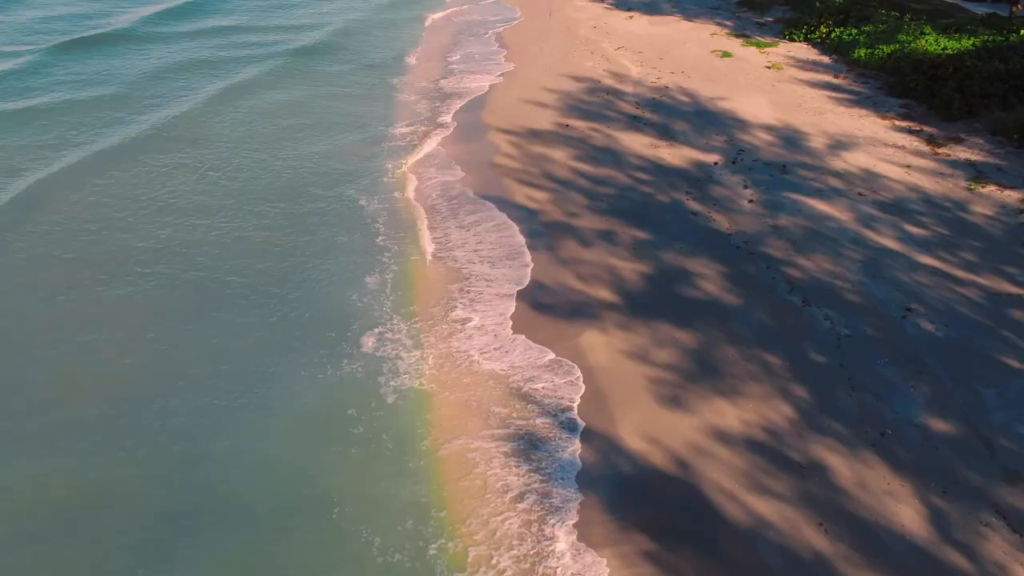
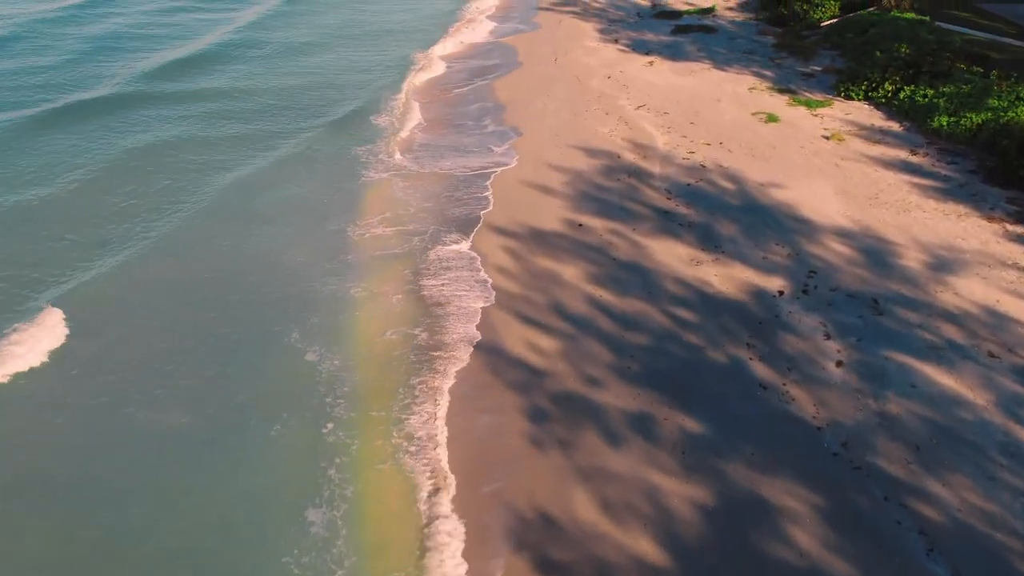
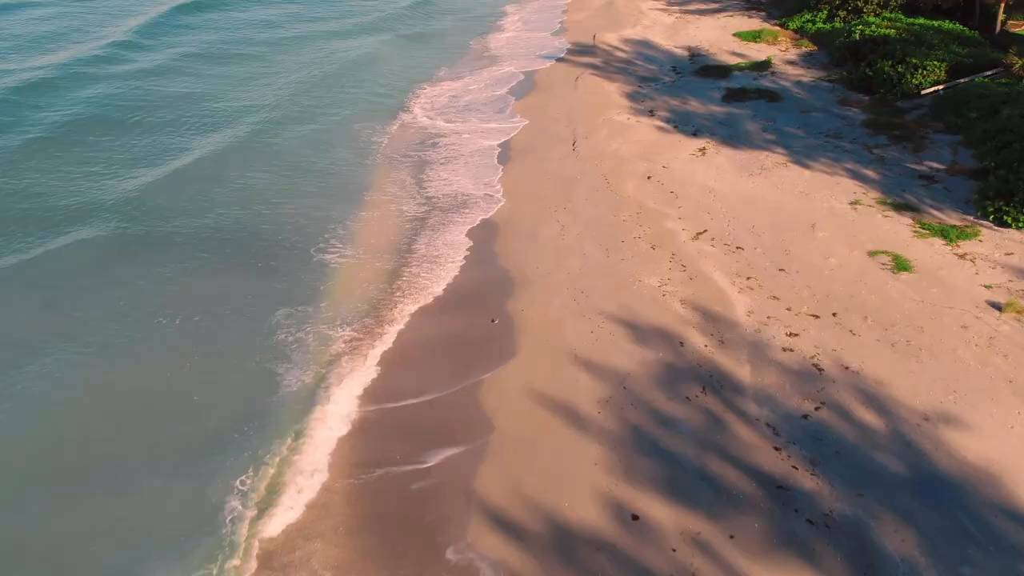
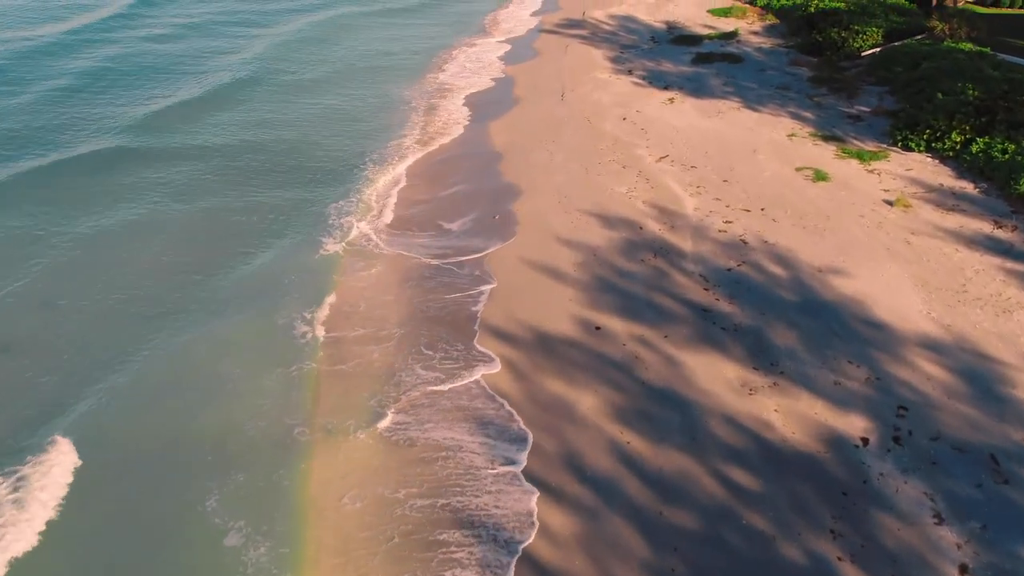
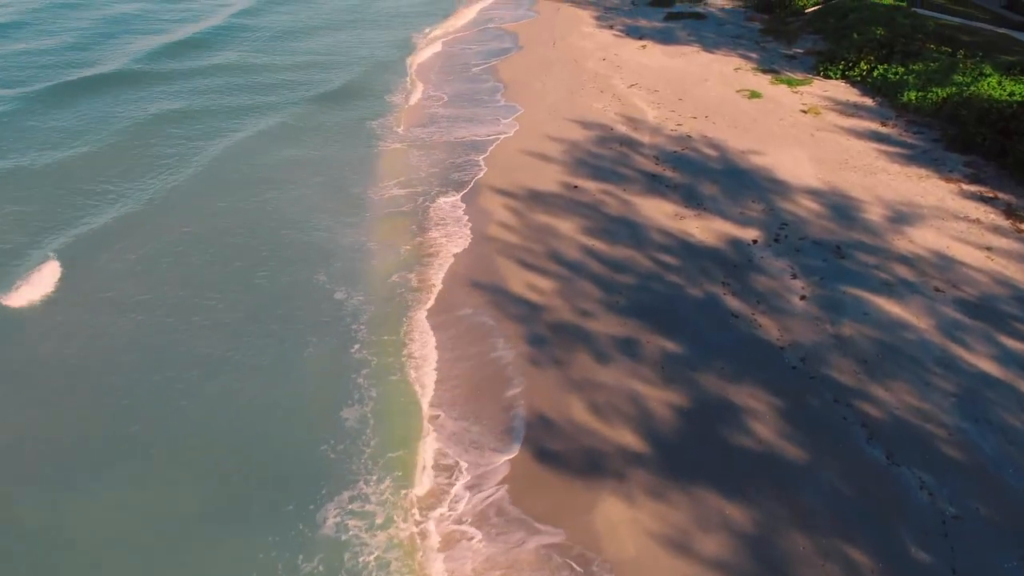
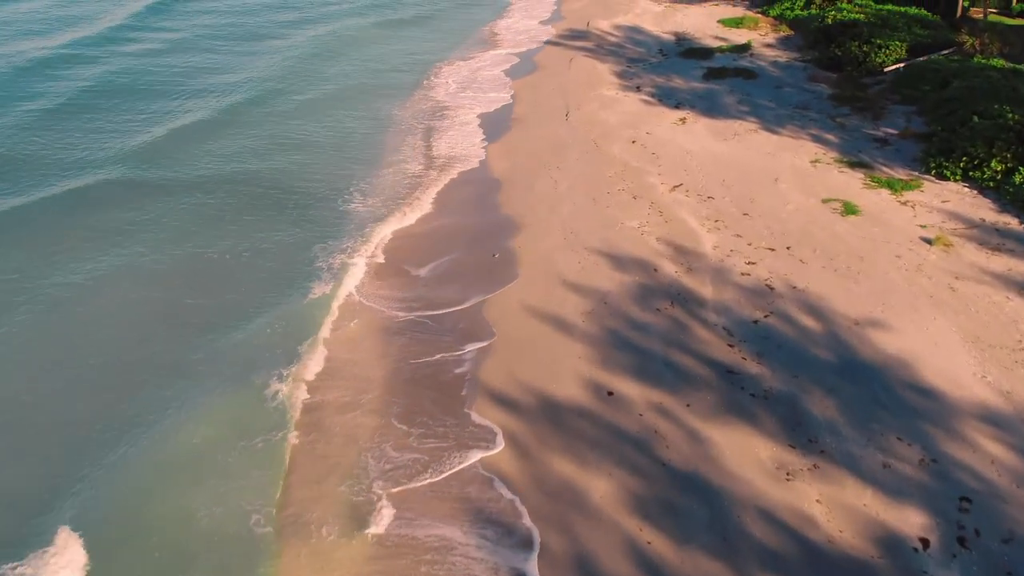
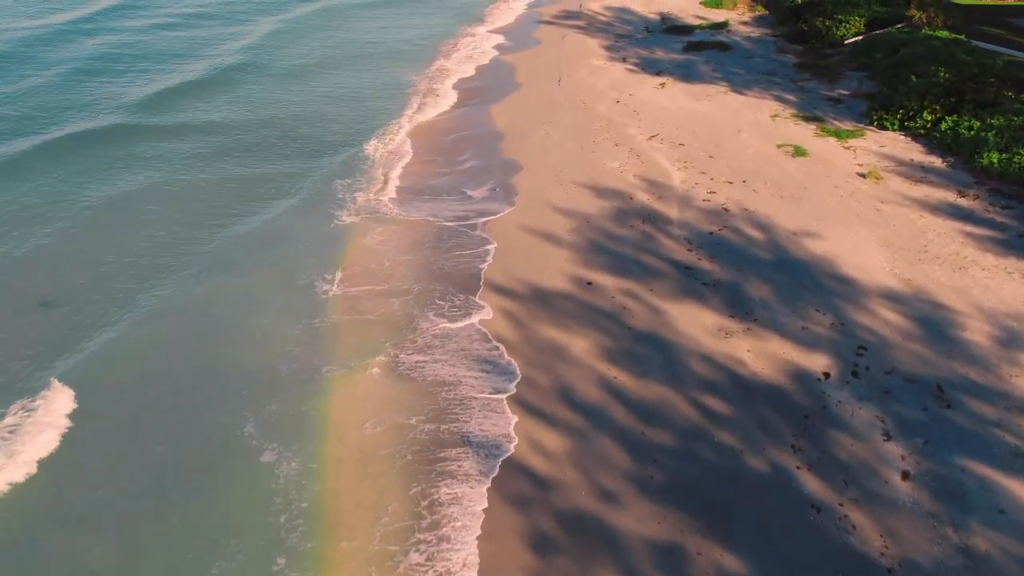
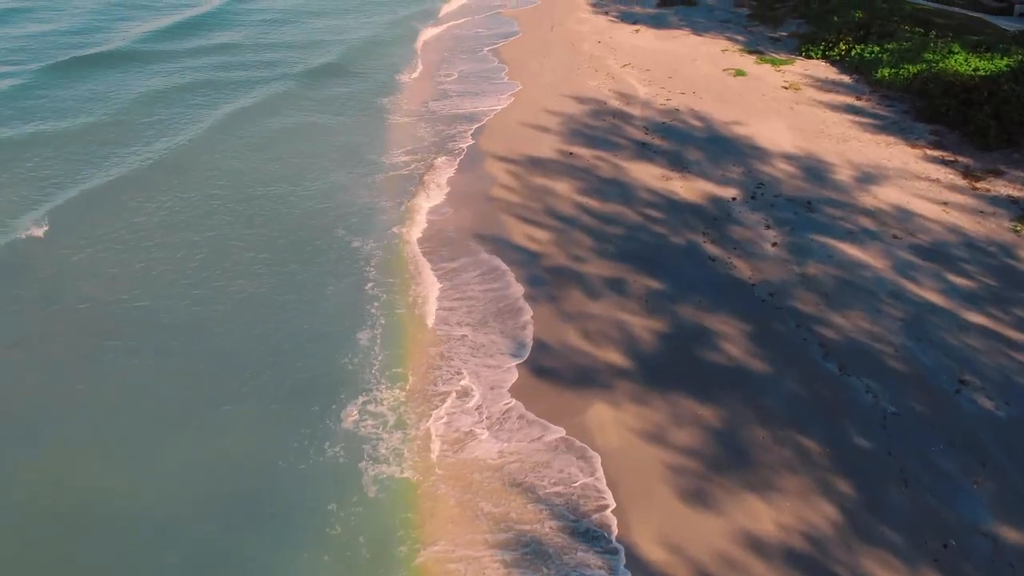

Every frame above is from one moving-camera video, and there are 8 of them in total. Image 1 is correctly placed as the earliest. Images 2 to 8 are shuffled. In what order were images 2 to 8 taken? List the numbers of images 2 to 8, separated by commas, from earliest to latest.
8, 5, 2, 7, 4, 6, 3
